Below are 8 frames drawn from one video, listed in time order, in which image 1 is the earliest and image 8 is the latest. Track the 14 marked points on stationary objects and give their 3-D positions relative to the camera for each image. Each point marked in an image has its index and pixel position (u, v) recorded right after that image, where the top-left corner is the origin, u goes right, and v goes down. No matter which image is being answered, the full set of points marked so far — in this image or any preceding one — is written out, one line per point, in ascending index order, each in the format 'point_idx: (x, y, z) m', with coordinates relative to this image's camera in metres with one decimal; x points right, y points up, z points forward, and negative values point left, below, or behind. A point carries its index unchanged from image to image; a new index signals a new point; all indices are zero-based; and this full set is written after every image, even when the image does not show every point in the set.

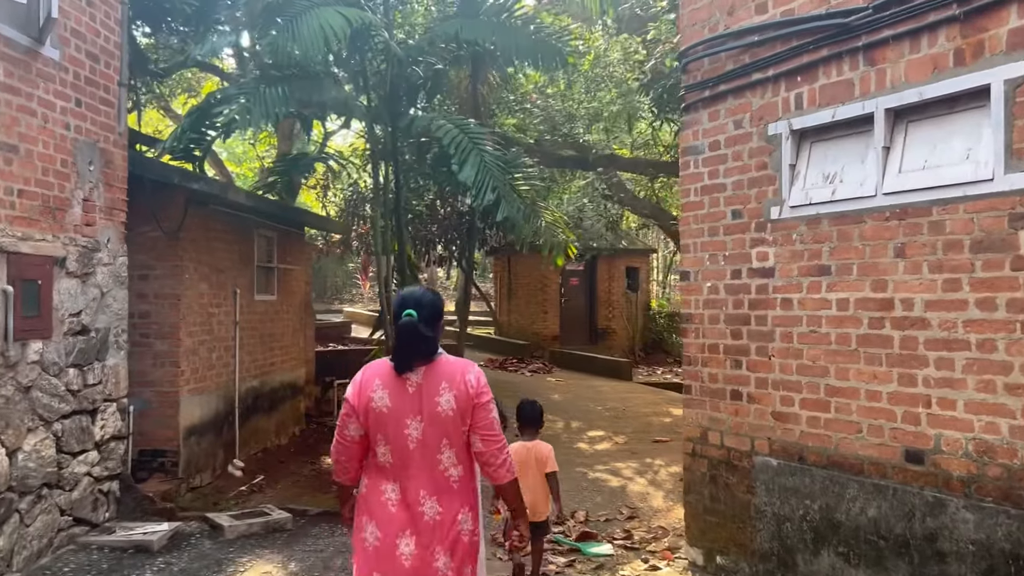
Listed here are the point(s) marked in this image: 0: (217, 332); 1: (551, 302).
0: (-2.3, -0.3, +7.2) m
1: (+0.7, -0.2, +16.3) m
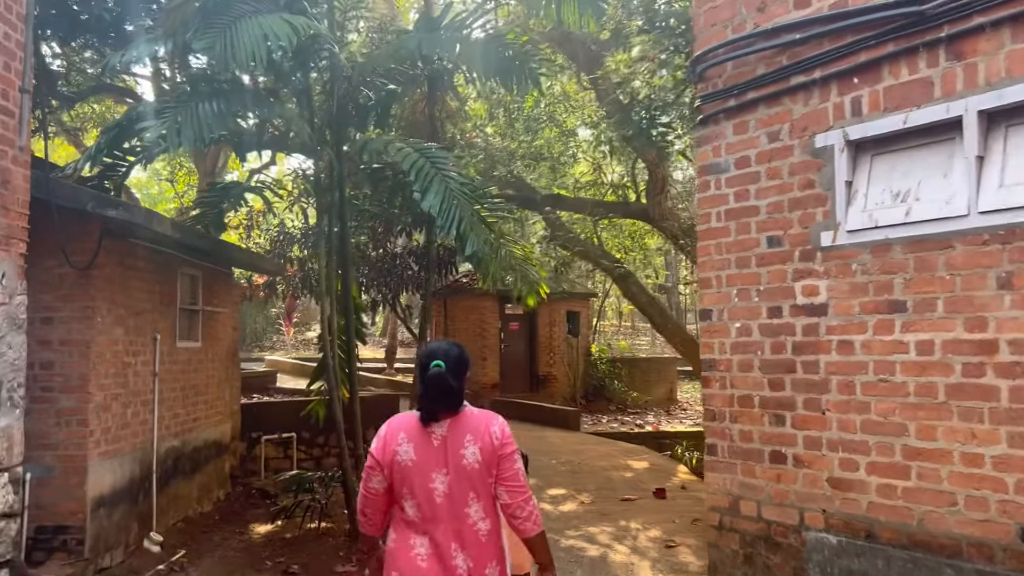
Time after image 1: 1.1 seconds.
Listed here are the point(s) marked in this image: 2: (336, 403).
0: (-2.5, -0.6, +6.2) m
1: (-0.4, -1.0, +15.6) m
2: (-1.3, -0.8, +6.7) m
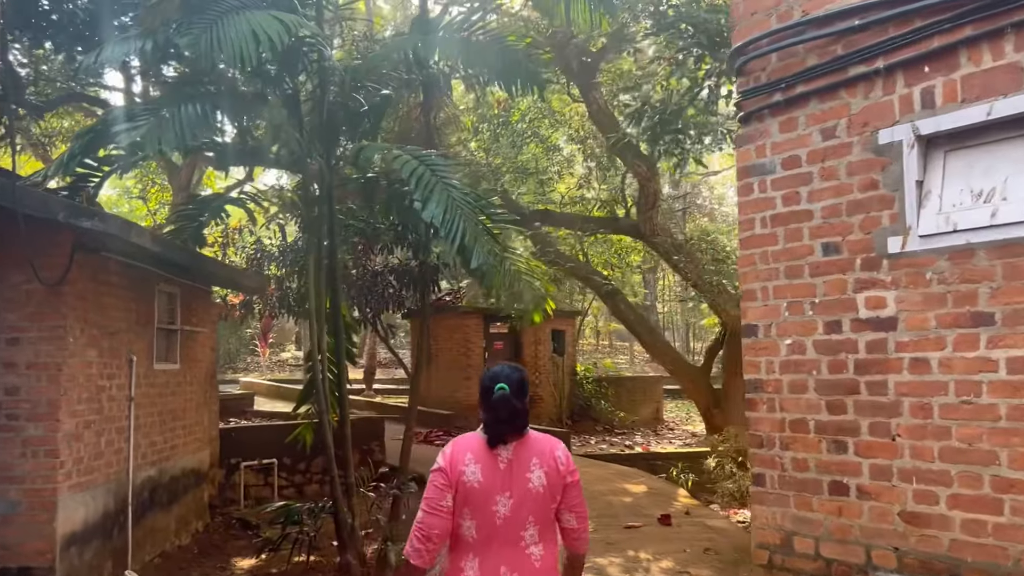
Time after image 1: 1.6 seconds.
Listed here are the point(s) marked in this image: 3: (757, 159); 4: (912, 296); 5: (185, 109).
0: (-2.5, -0.8, +5.8) m
1: (-0.6, -1.3, +15.2) m
2: (-1.3, -0.9, +6.3) m
3: (+0.9, +0.5, +3.4) m
4: (+1.2, 0.0, +2.9) m
5: (-1.8, +1.0, +5.3) m
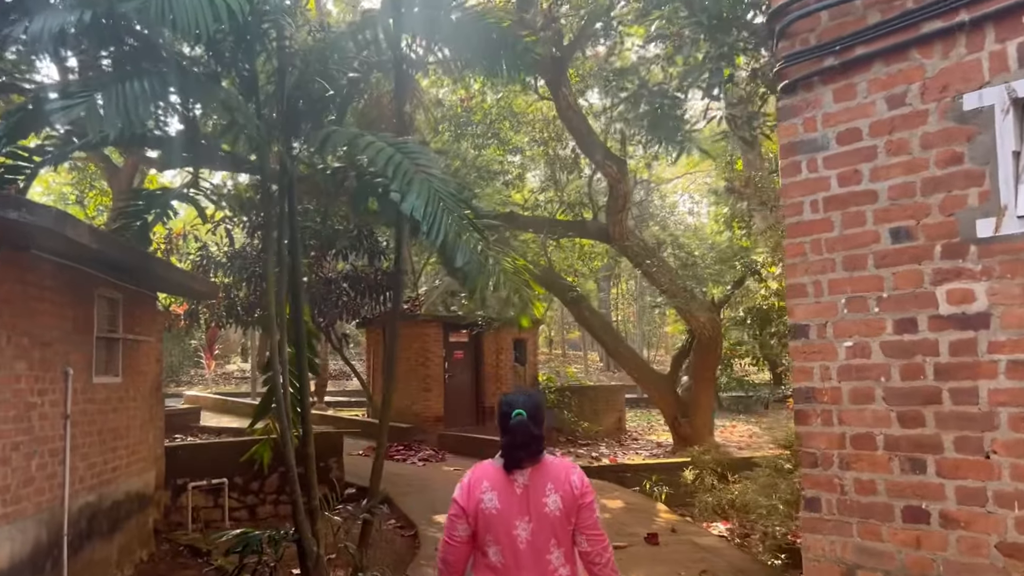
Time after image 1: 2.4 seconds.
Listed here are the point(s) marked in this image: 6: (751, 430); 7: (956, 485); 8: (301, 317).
0: (-2.6, -0.8, +5.1) m
1: (-1.2, -1.4, +14.6) m
2: (-1.4, -1.0, +5.7) m
3: (+0.9, +0.5, +3.0) m
4: (+1.3, 0.0, +2.4) m
5: (-1.9, +1.0, +4.7) m
6: (+4.8, -2.8, +18.3) m
7: (+1.2, -0.5, +2.5) m
8: (-1.4, -0.2, +5.9) m
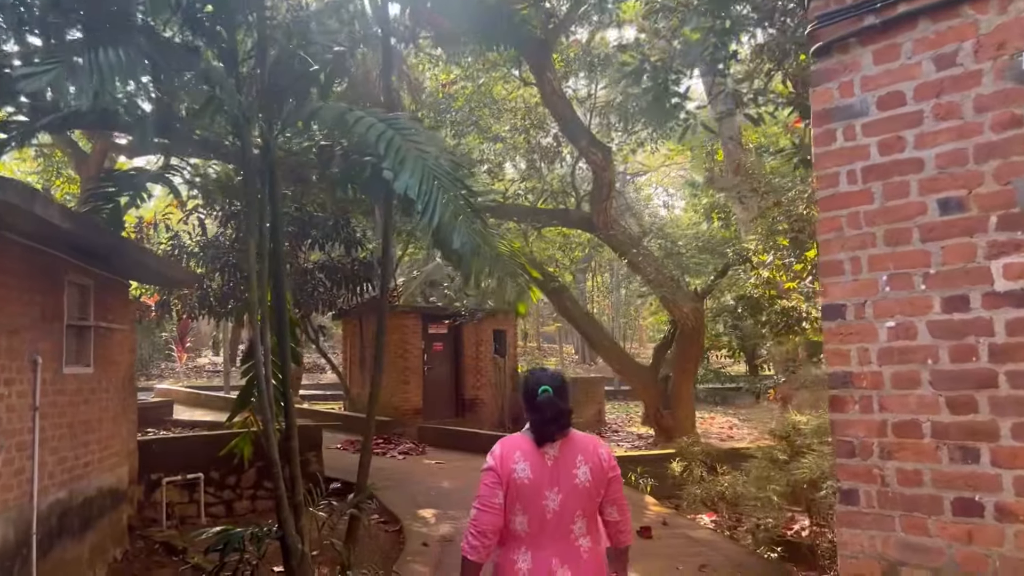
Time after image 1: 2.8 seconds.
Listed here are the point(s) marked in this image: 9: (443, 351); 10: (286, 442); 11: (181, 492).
0: (-2.6, -0.7, +4.8) m
1: (-1.5, -1.3, +14.3) m
2: (-1.4, -0.9, +5.5) m
3: (+1.0, +0.6, +2.8) m
4: (+1.4, +0.1, +2.3) m
5: (-1.9, +1.1, +4.4) m
6: (+4.3, -2.6, +18.3) m
7: (+1.3, -0.5, +2.4) m
8: (-1.4, -0.1, +5.7) m
9: (-1.1, -1.0, +15.3) m
10: (-1.4, -0.9, +5.6) m
11: (-3.0, -1.8, +8.4) m
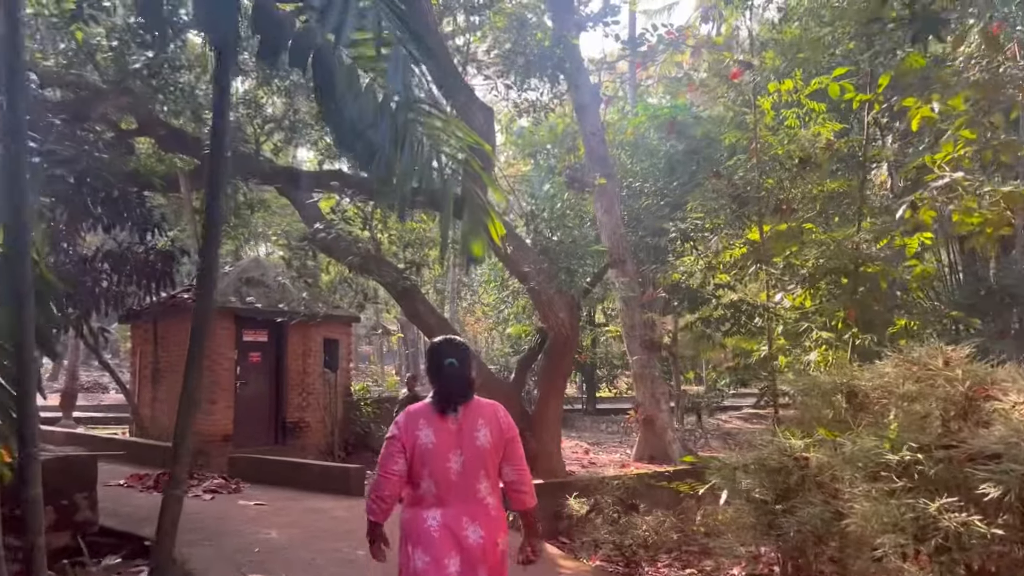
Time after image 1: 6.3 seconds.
0: (-2.7, -0.4, +2.1) m
1: (-3.6, -1.2, +11.6) m
2: (-1.7, -0.6, +3.0) m
3: (+1.2, +0.8, +0.9) m
4: (+1.7, +0.3, +0.5) m
5: (-1.9, +1.4, +1.9) m
6: (+1.3, -2.8, +16.7) m
7: (+1.6, -0.2, +0.5) m
8: (-1.7, +0.2, +3.2) m
9: (-3.4, -1.0, +12.7) m
10: (-1.7, -0.7, +3.2) m
11: (-3.8, -1.6, +5.5) m
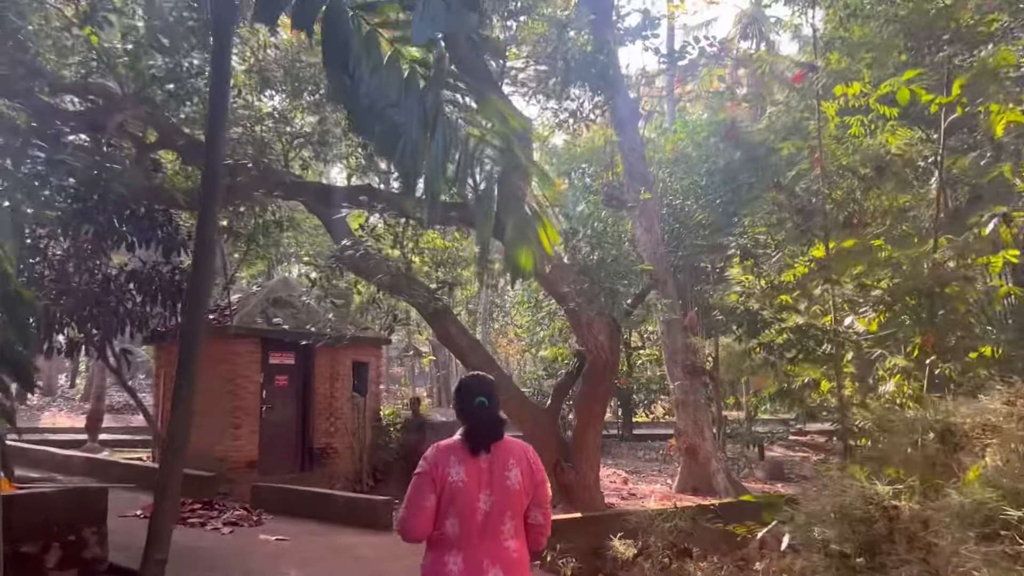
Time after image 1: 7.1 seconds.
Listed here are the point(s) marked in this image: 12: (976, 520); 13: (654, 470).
0: (-2.6, -0.4, +1.7) m
1: (-3.2, -1.5, +11.2) m
2: (-1.6, -0.7, +2.5) m
3: (+1.3, +0.8, +0.4) m
4: (+1.8, +0.3, -0.1) m
5: (-1.8, +1.3, +1.4) m
6: (+1.9, -3.2, +16.0) m
7: (+1.6, -0.2, -0.1) m
8: (-1.5, +0.1, +2.7) m
9: (-3.0, -1.3, +12.2) m
10: (-1.5, -0.7, +2.7) m
11: (-3.6, -1.7, +5.1) m
12: (+1.7, -0.9, +3.4) m
13: (+2.6, -3.3, +16.9) m
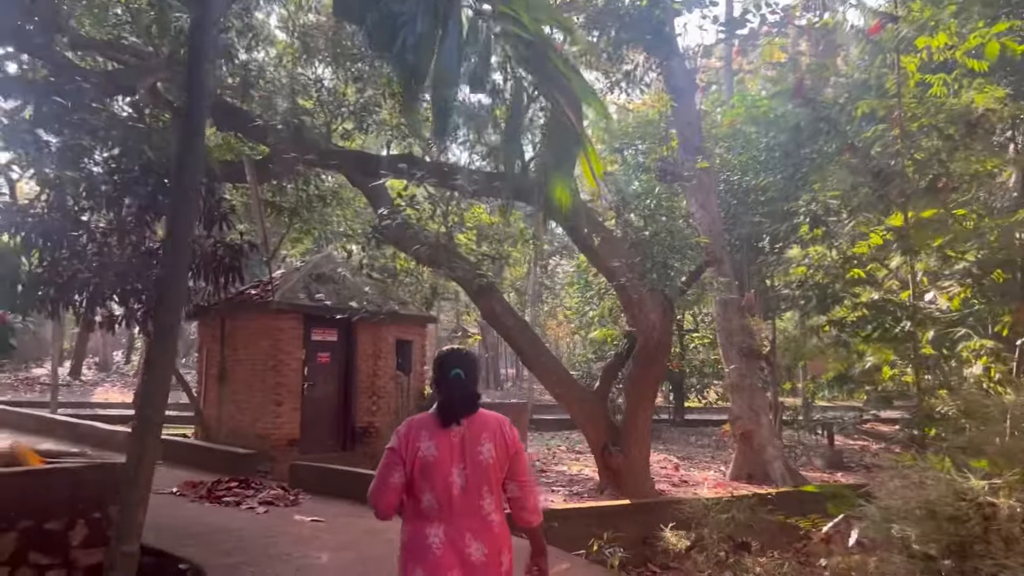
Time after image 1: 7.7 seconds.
0: (-2.6, -0.3, +1.4) m
1: (-2.6, -1.2, +10.9) m
2: (-1.5, -0.5, +2.2) m
3: (+1.3, +0.9, -0.2) m
4: (+1.7, +0.4, -0.7) m
5: (-1.8, +1.5, +1.1) m
6: (+2.7, -2.9, +15.5) m
7: (+1.6, -0.2, -0.6) m
8: (-1.4, +0.2, +2.4) m
9: (-2.4, -1.0, +11.9) m
10: (-1.4, -0.6, +2.3) m
11: (-3.4, -1.5, +4.9) m
12: (+1.8, -0.7, +2.9) m
13: (+3.4, -3.0, +16.3) m
